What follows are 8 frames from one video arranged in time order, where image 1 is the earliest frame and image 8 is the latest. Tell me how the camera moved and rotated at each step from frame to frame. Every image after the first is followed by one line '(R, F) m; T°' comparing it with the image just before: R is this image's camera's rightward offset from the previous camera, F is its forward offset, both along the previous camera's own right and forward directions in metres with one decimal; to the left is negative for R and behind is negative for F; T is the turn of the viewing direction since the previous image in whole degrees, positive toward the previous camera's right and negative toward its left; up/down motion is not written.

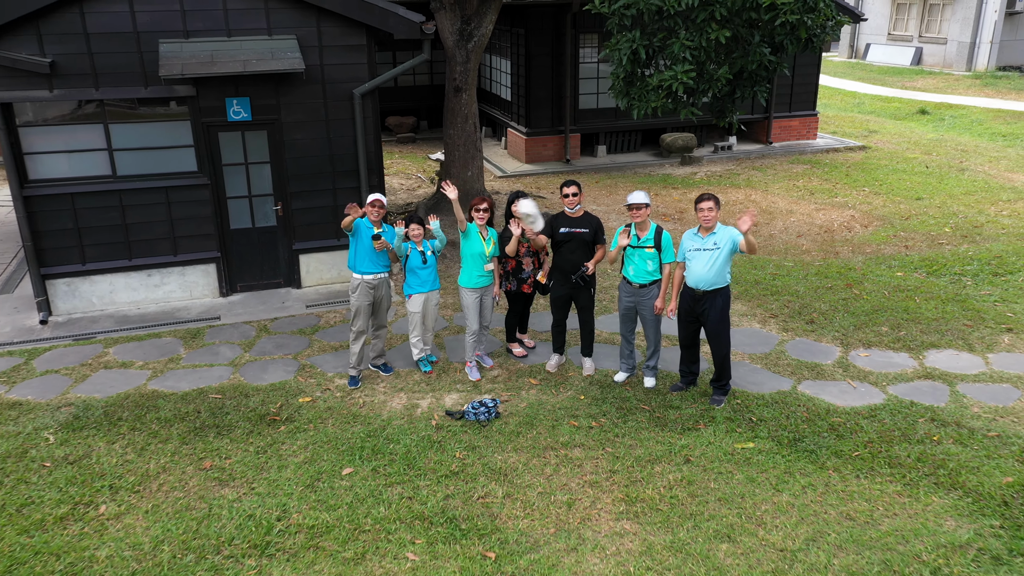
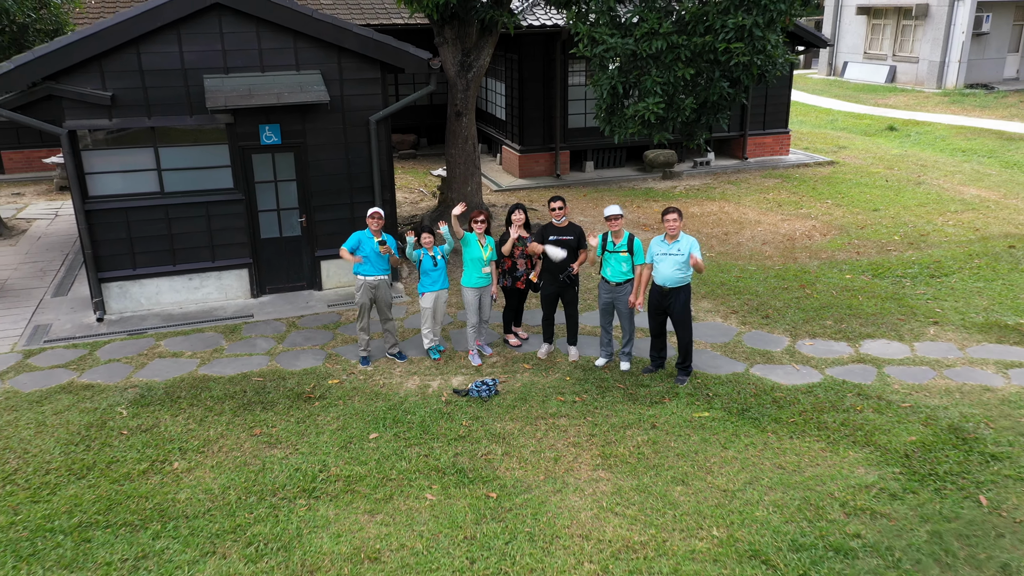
(0.0, -1.0) m; 0°
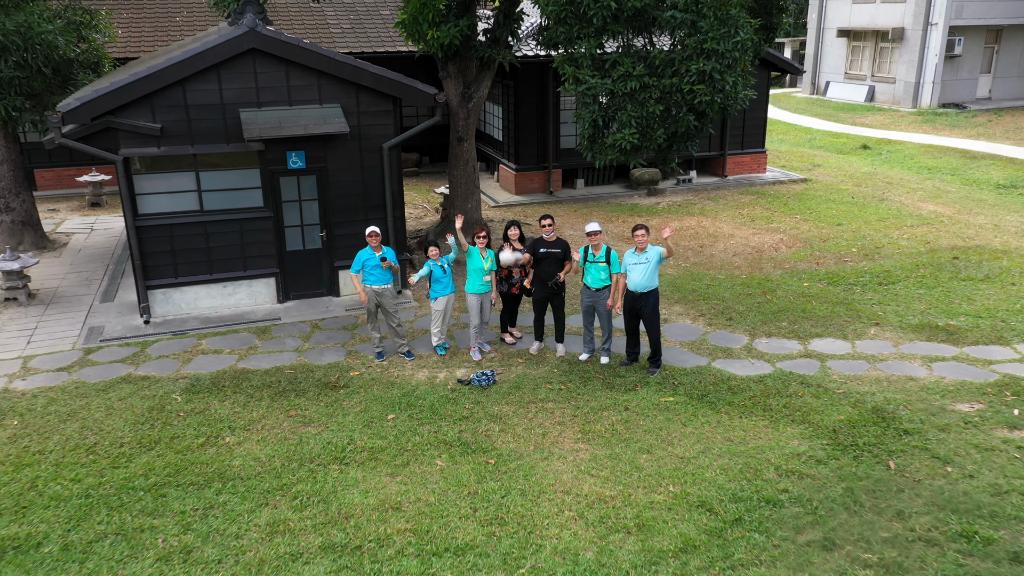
(0.0, -1.1) m; 0°
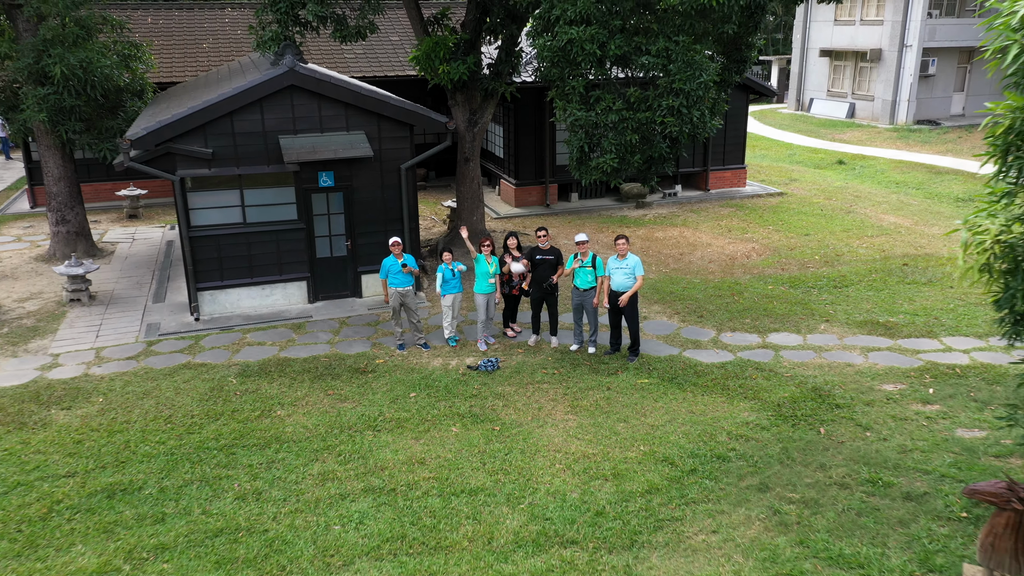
(0.0, -1.3) m; 0°
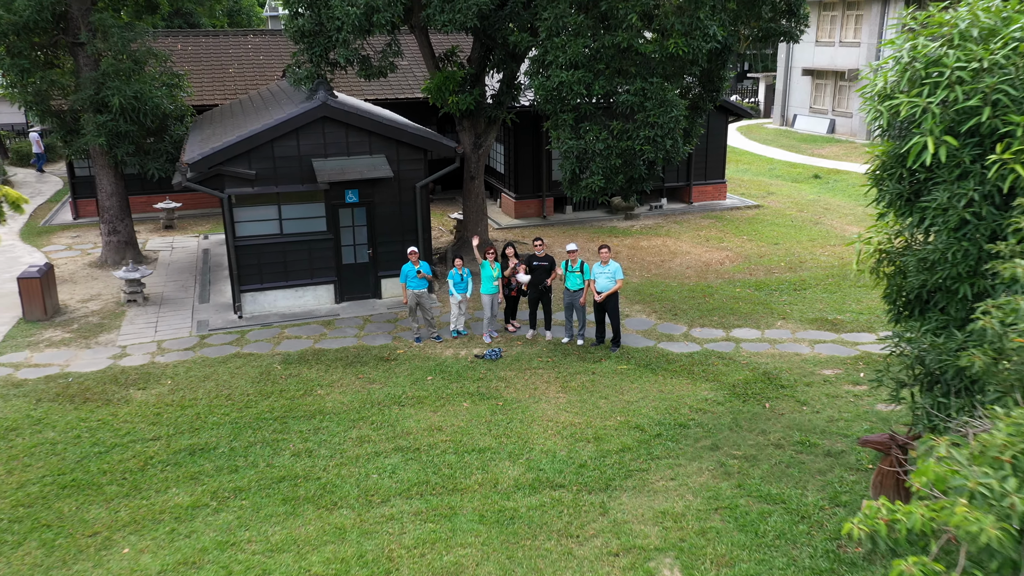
(0.0, -1.6) m; 0°
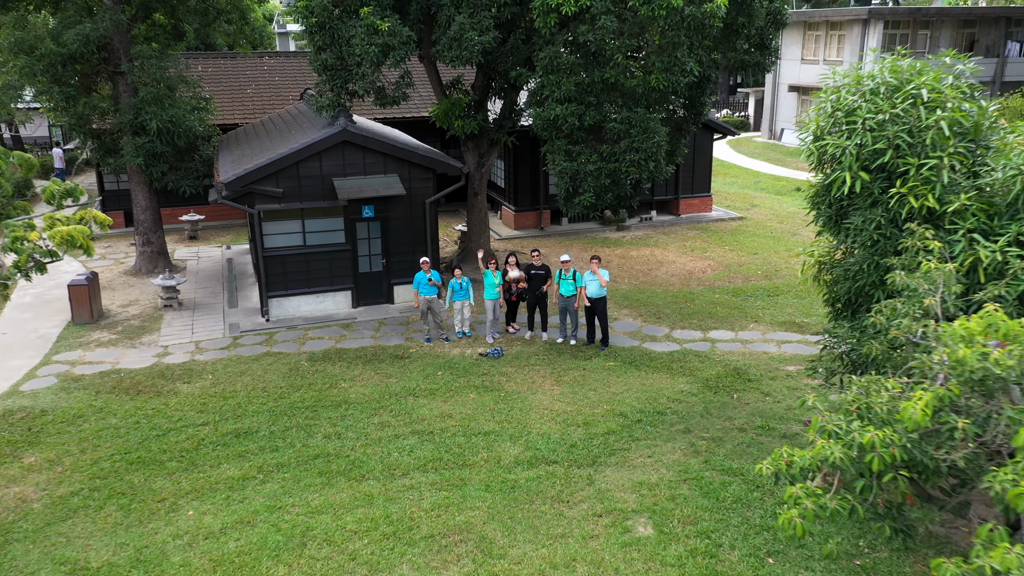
(0.0, -1.3) m; 0°
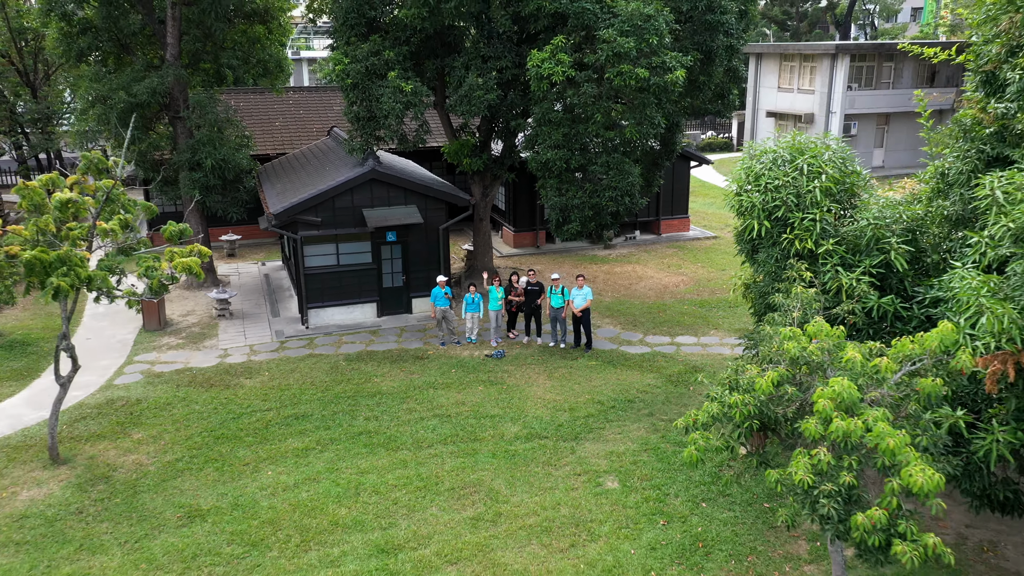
(0.0, -2.5) m; 0°
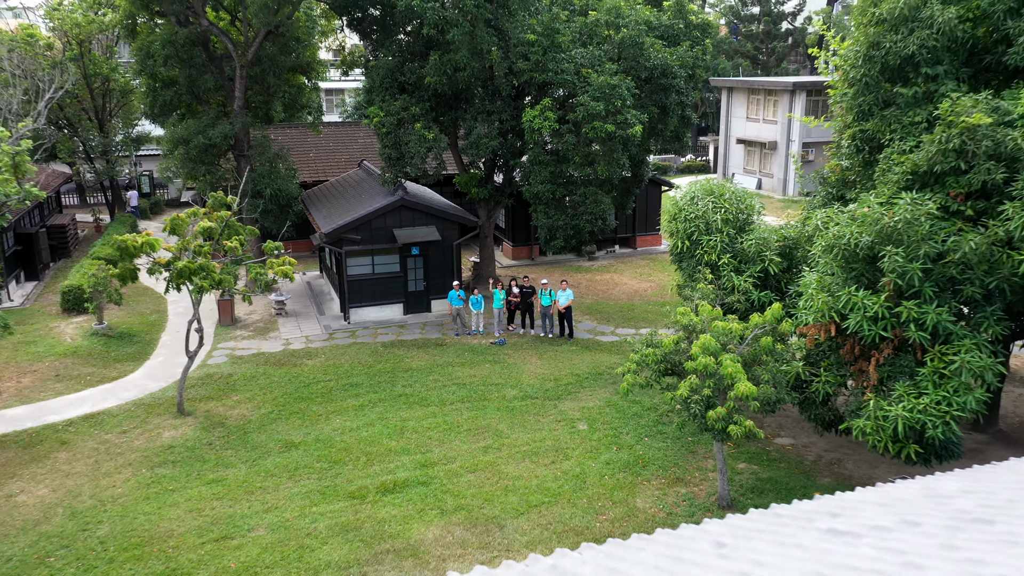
(0.0, -4.0) m; 0°
